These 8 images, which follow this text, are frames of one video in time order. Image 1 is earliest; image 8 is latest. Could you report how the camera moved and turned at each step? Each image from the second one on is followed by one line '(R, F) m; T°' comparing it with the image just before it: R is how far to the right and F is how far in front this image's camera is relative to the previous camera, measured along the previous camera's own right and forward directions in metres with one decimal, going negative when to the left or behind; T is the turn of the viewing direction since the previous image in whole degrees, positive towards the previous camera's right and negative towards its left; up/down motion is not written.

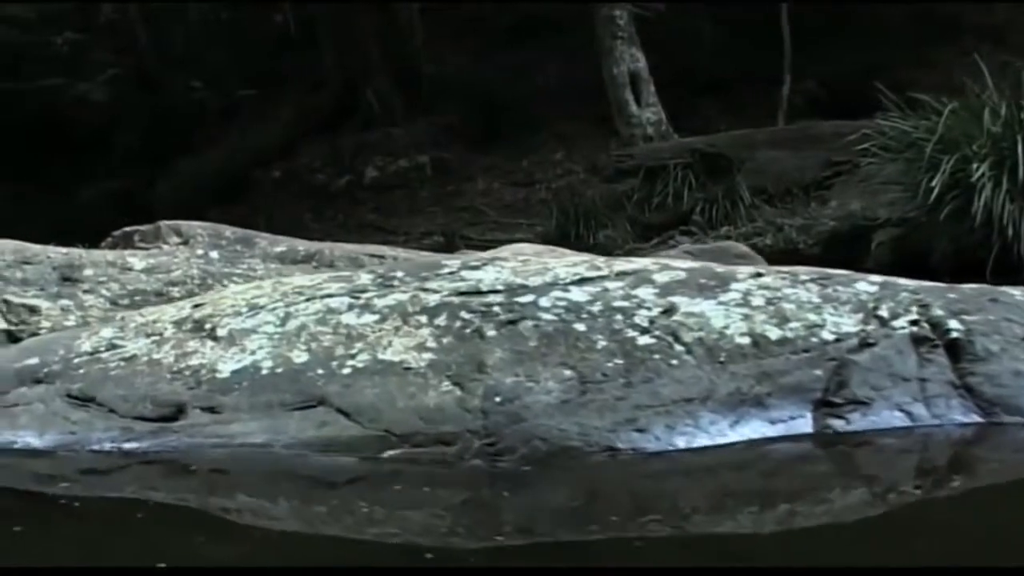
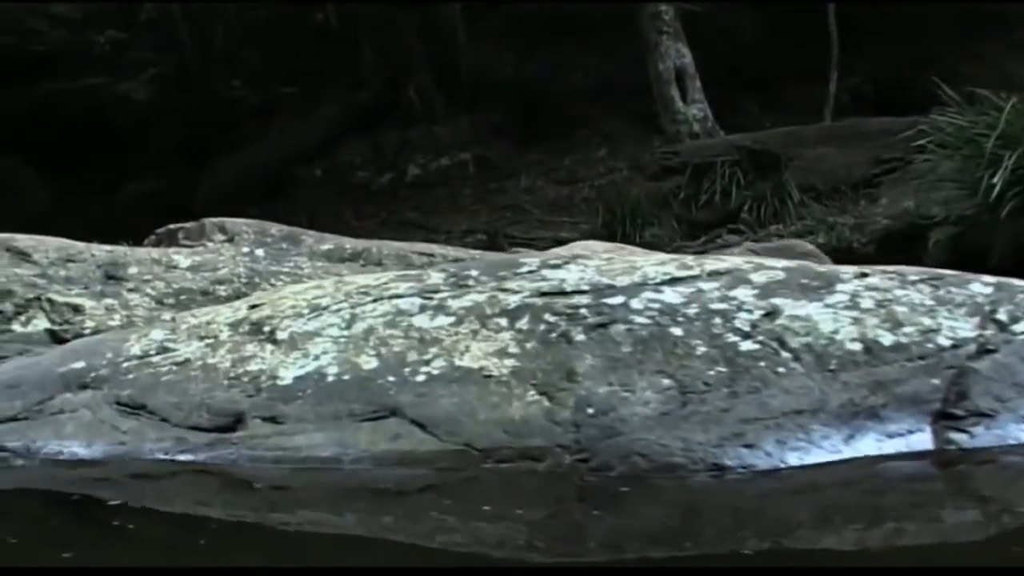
(-0.1, +0.3) m; -1°
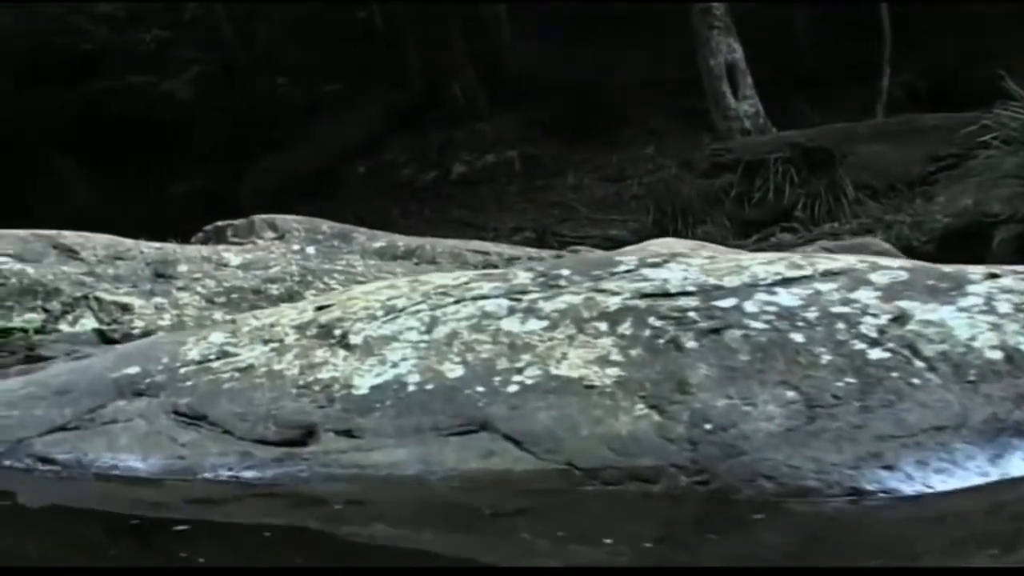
(-0.1, +0.3) m; -1°
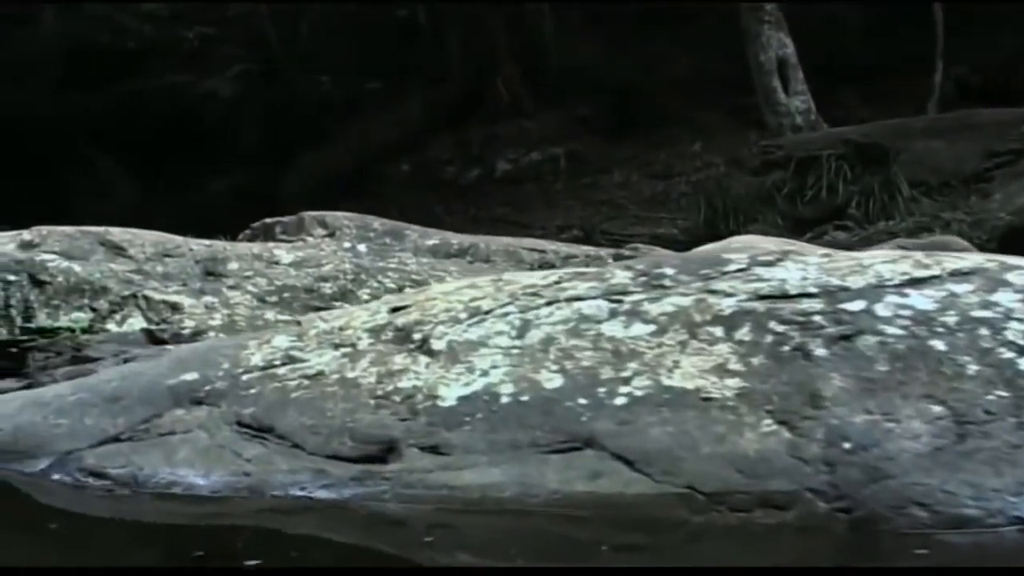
(-0.1, +0.3) m; -1°
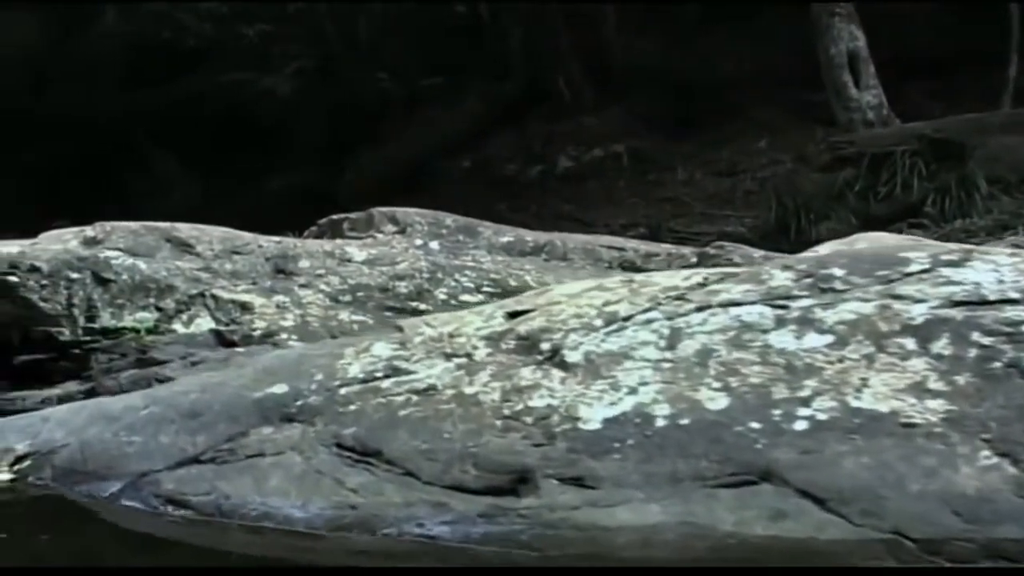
(-0.1, +0.4) m; -2°
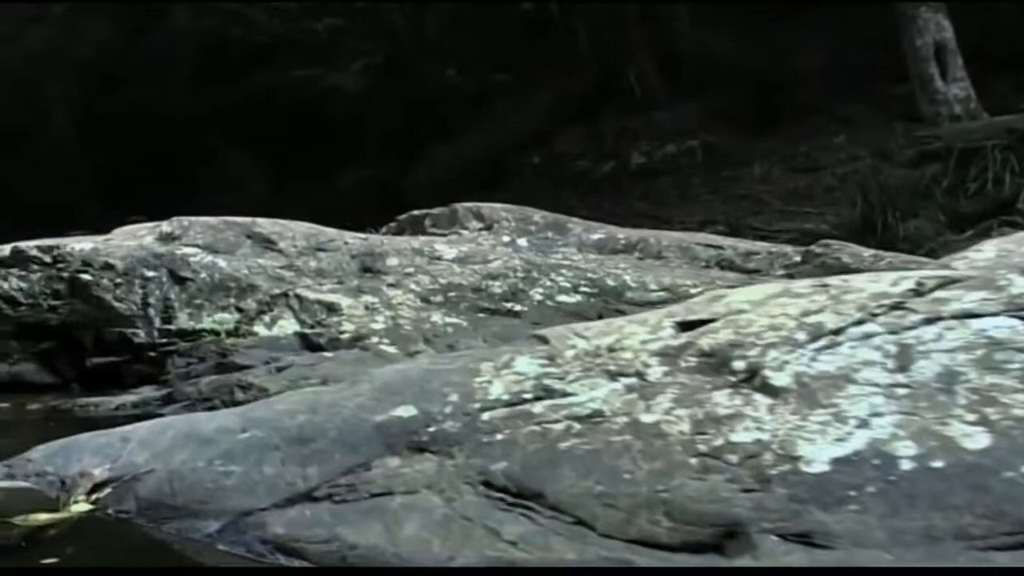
(-0.1, +0.4) m; -2°
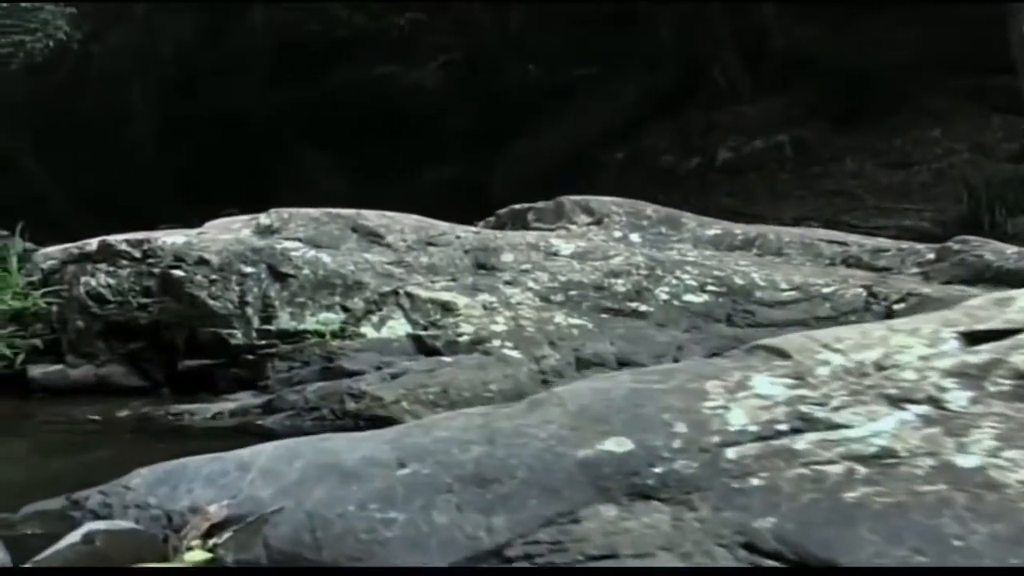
(-0.2, +0.5) m; -2°
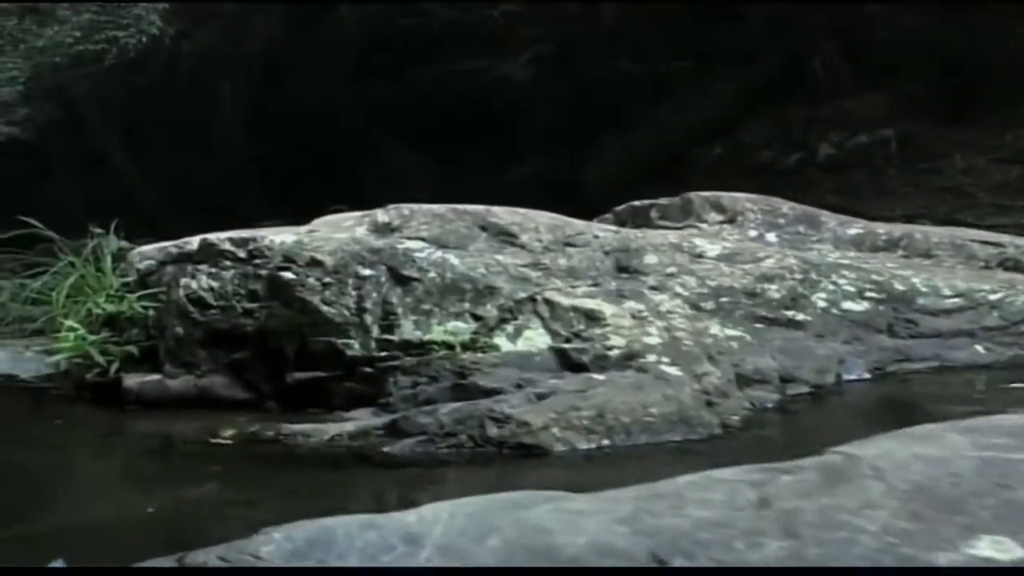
(-0.2, +0.5) m; -3°
